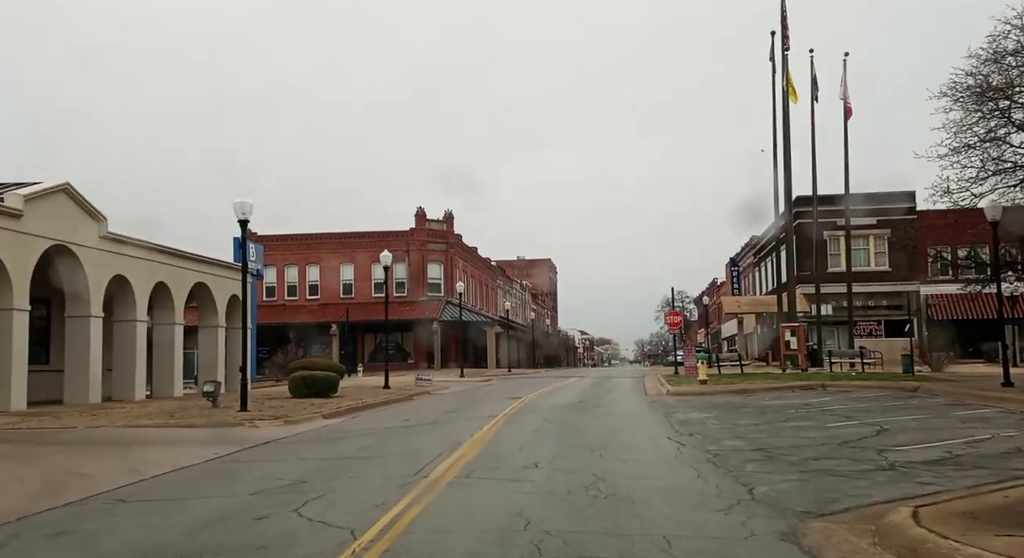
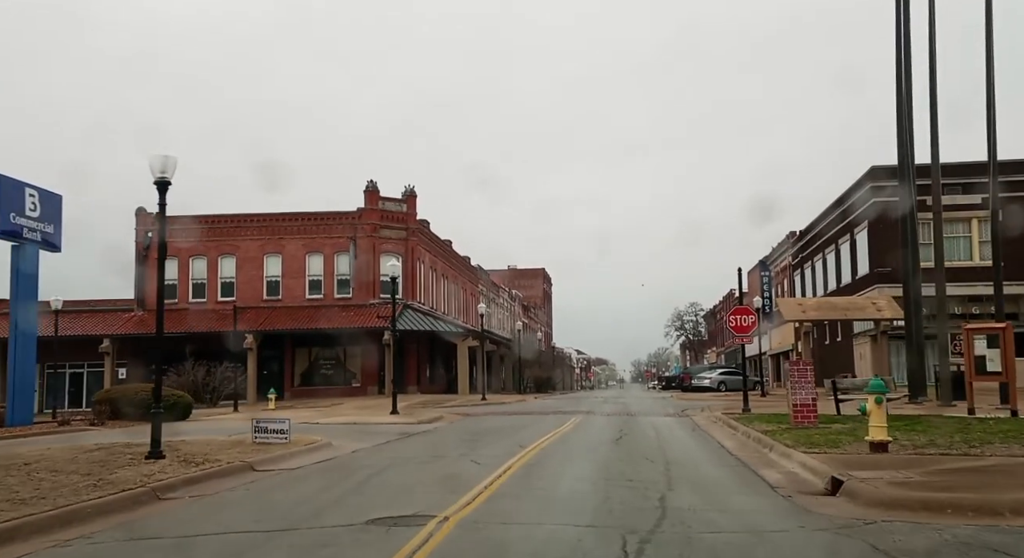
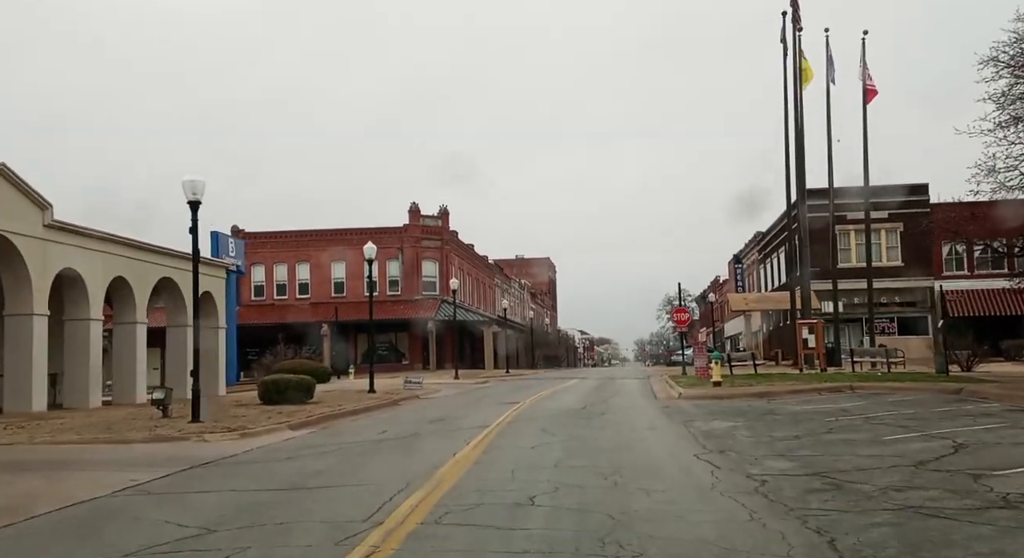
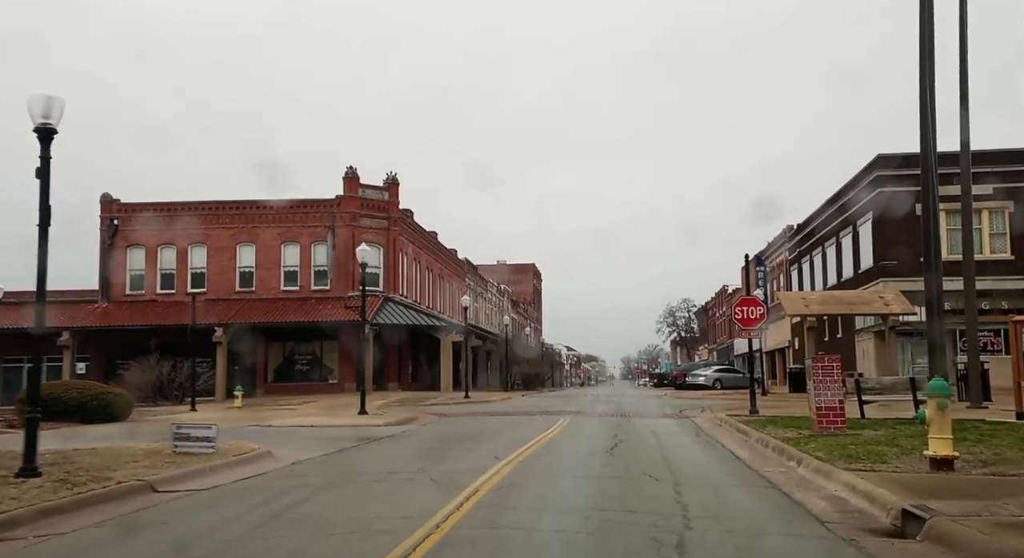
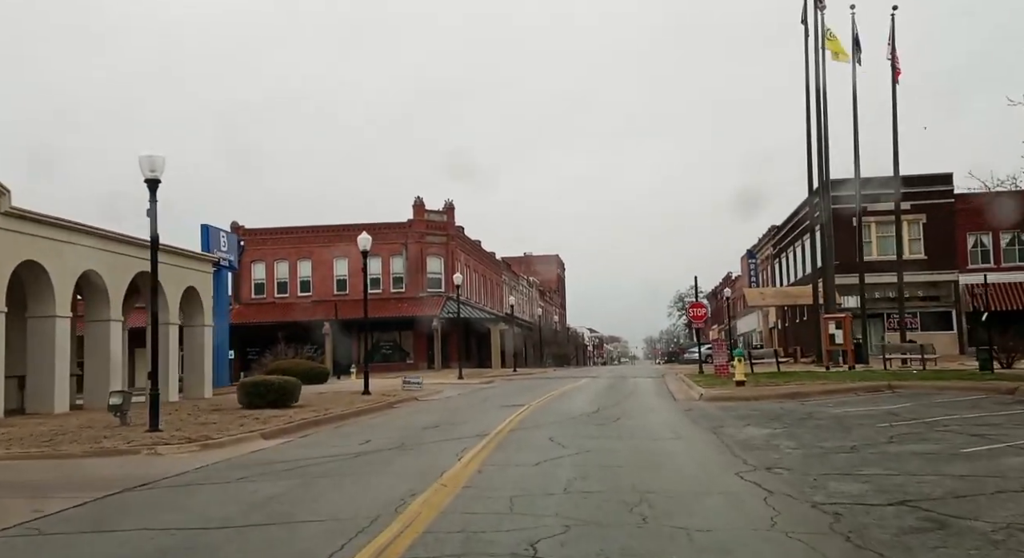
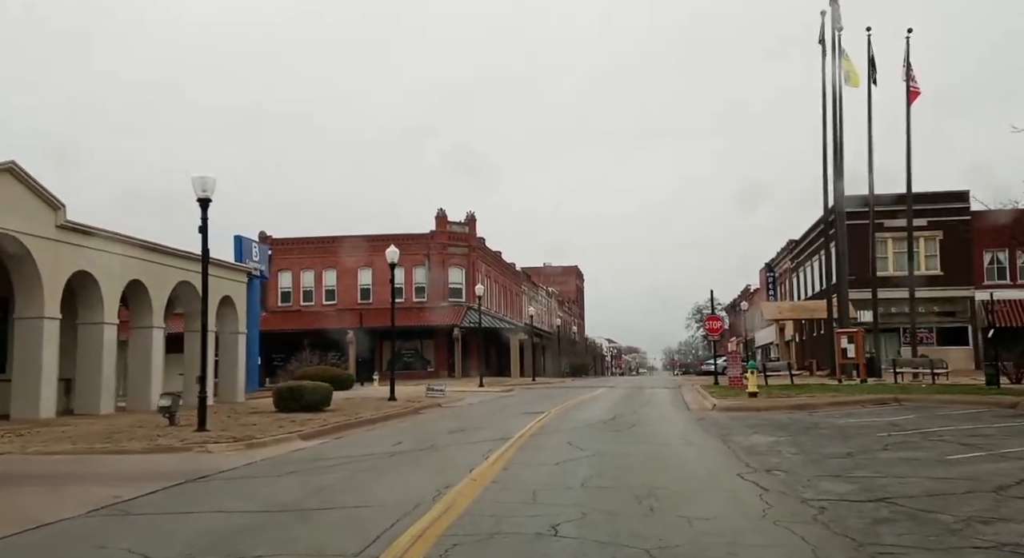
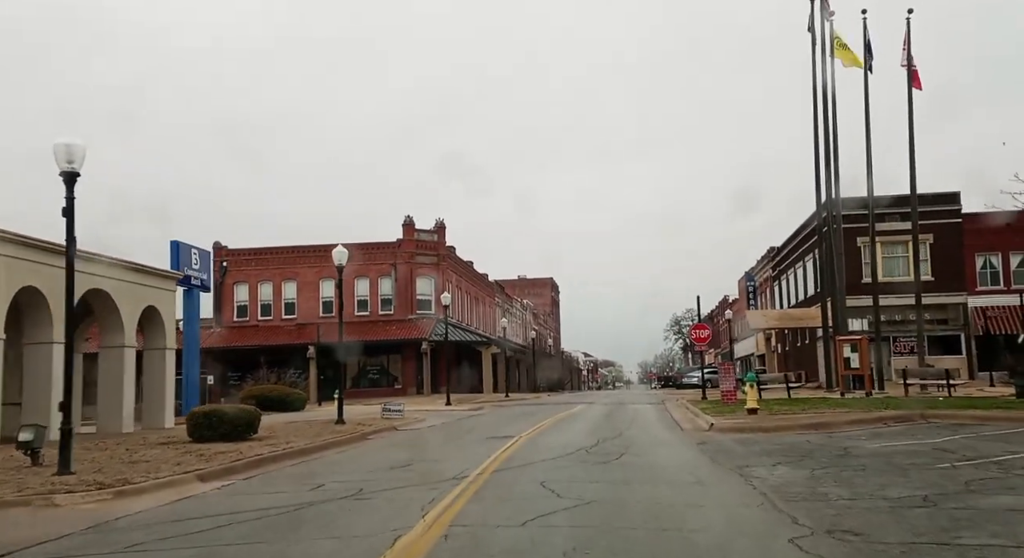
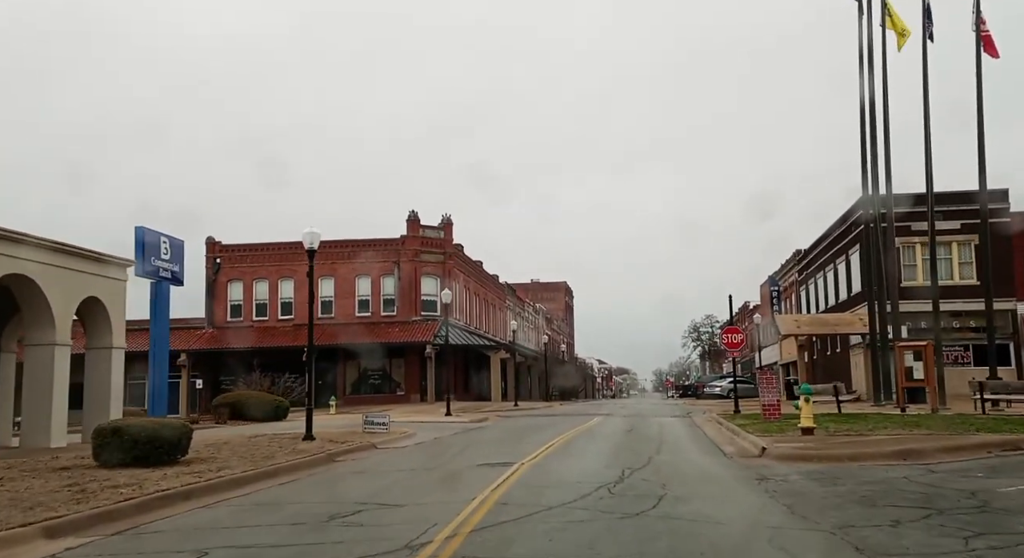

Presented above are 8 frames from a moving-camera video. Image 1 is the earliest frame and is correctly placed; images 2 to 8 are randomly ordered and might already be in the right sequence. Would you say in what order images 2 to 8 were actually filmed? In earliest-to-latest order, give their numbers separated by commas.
3, 6, 5, 7, 8, 2, 4
